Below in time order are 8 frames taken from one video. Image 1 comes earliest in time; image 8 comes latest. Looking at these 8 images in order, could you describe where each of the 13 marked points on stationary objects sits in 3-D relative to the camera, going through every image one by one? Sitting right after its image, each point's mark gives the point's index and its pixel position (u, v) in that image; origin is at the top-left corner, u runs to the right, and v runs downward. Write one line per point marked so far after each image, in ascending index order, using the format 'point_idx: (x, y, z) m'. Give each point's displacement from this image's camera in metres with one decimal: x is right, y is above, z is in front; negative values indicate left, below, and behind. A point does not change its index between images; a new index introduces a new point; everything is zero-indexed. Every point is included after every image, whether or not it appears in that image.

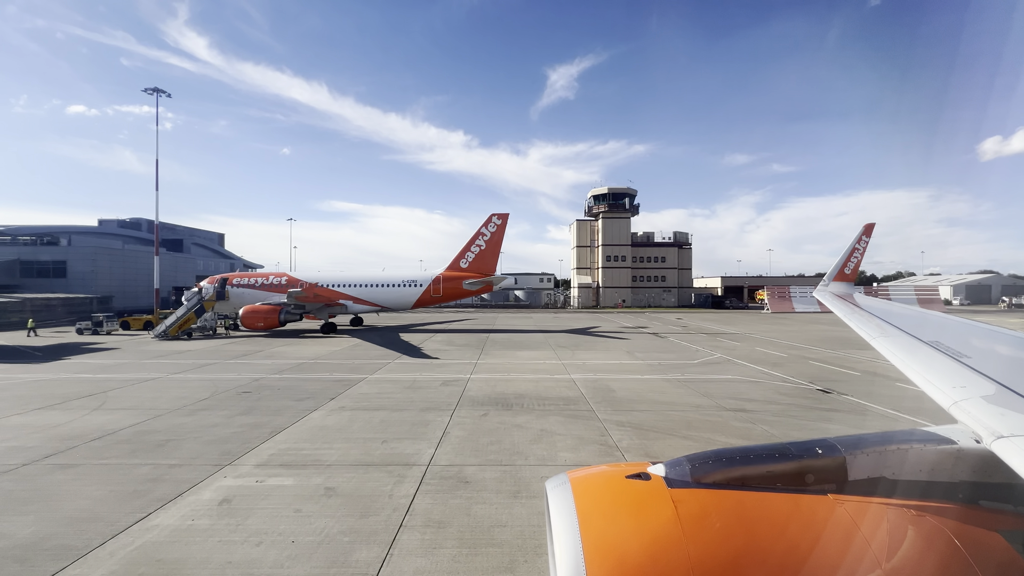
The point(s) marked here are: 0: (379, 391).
0: (-3.8, -3.0, +12.3) m
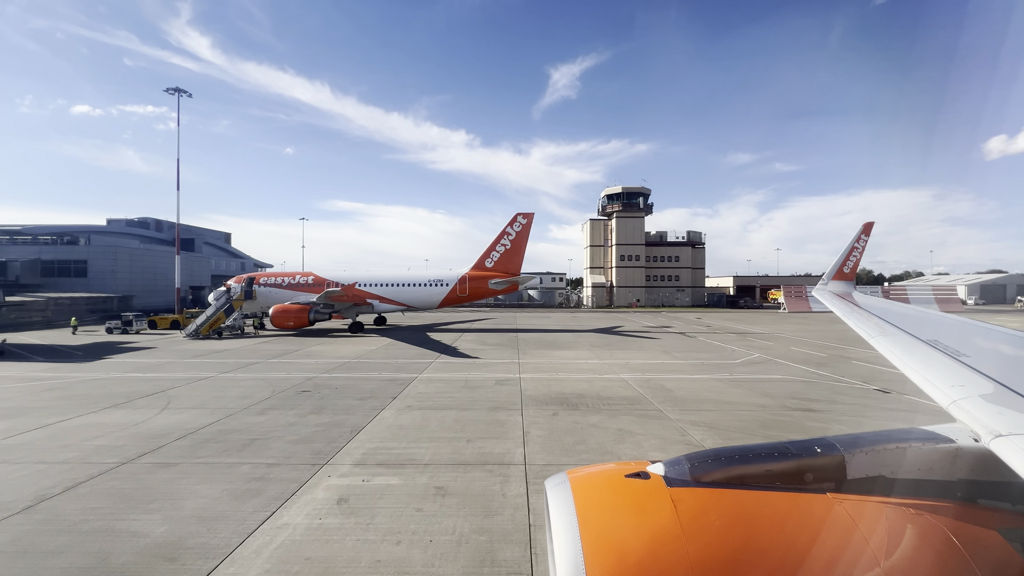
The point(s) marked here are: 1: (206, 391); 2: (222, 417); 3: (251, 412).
0: (-2.1, -2.9, +12.3) m
1: (-8.5, -2.9, +12.0) m
2: (-6.6, -2.9, +9.9) m
3: (-6.1, -2.9, +10.3) m
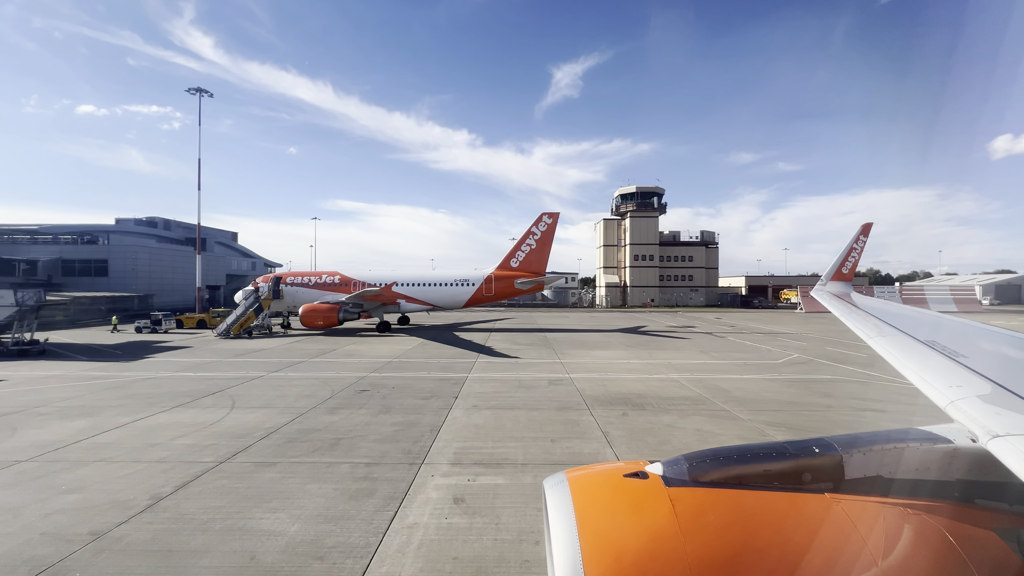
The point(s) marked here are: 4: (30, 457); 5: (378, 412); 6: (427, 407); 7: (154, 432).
0: (-0.4, -2.9, +12.3) m
1: (-6.9, -2.9, +12.0) m
2: (-4.9, -2.9, +9.9) m
3: (-4.5, -2.9, +10.3) m
4: (-8.4, -2.9, +7.6) m
5: (-3.1, -3.0, +10.3) m
6: (-2.1, -2.9, +10.7) m
7: (-7.3, -2.9, +8.9) m
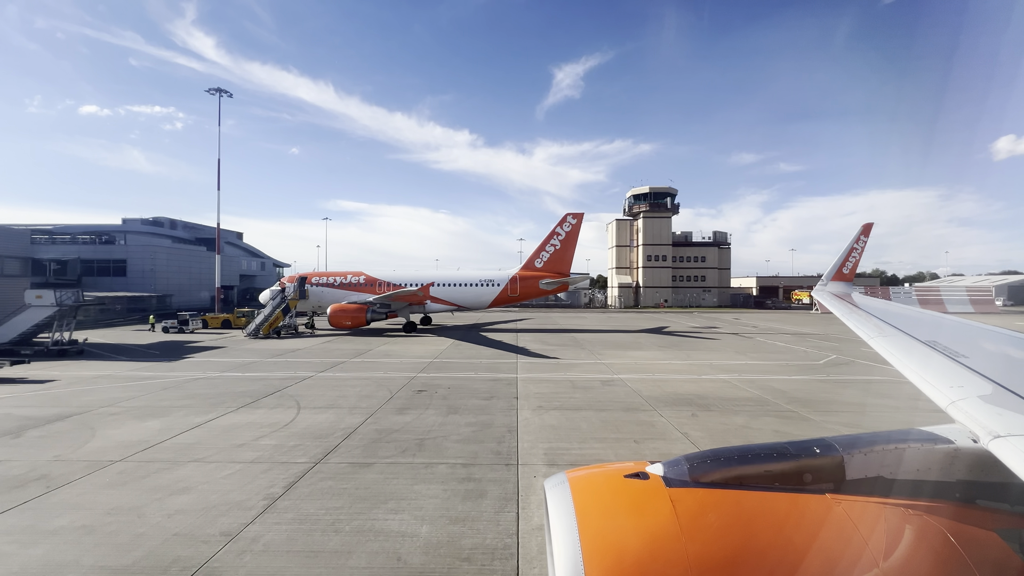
0: (+1.2, -2.9, +12.3) m
1: (-5.2, -2.9, +12.0) m
2: (-3.3, -2.9, +9.9) m
3: (-2.9, -2.9, +10.3) m
4: (-6.7, -2.9, +7.6) m
5: (-1.5, -3.0, +10.3) m
6: (-0.4, -2.9, +10.7) m
7: (-5.7, -2.9, +8.8) m
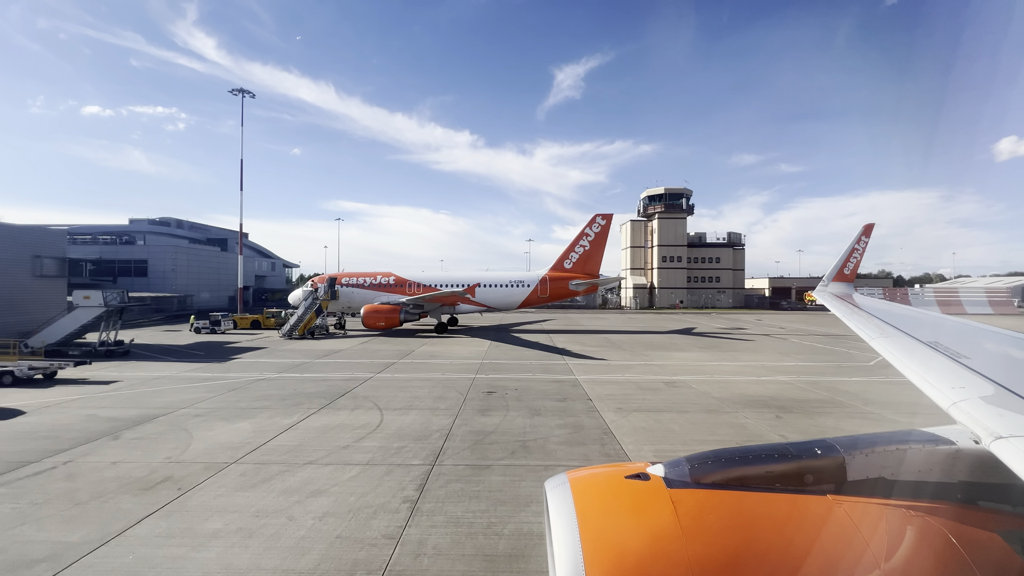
0: (+3.2, -3.0, +12.2) m
1: (-3.3, -2.9, +12.0) m
2: (-1.3, -3.0, +9.9) m
3: (-0.9, -3.0, +10.3) m
4: (-4.8, -3.0, +7.5) m
5: (+0.5, -3.0, +10.2) m
6: (+1.5, -3.0, +10.7) m
7: (-3.7, -3.0, +8.8) m
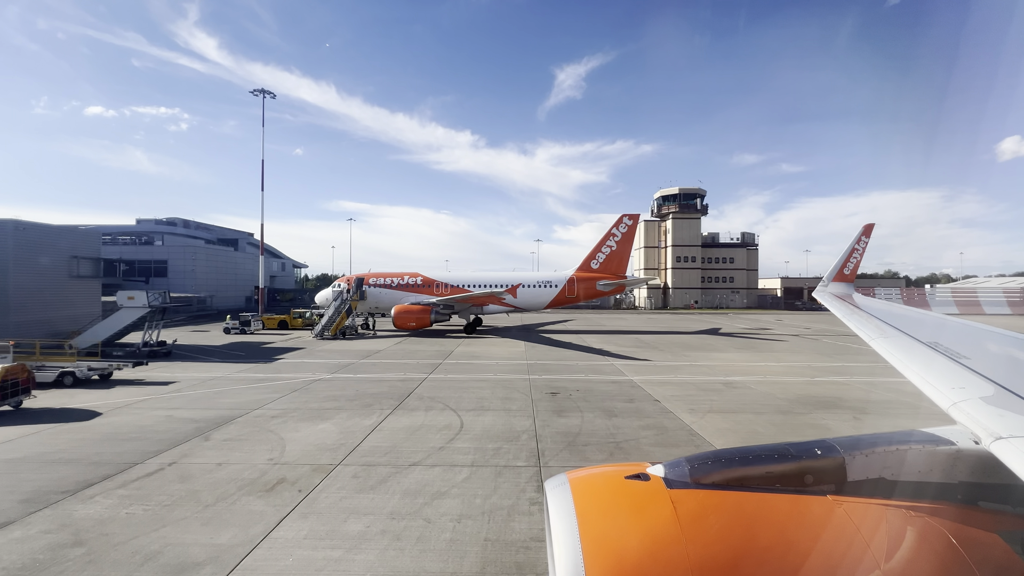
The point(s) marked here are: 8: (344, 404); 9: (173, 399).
0: (+5.0, -3.0, +12.2) m
1: (-1.5, -2.9, +12.0) m
2: (+0.5, -3.0, +9.9) m
3: (+0.9, -3.0, +10.2) m
4: (-3.0, -3.0, +7.5) m
5: (+2.3, -3.0, +10.2) m
6: (+3.3, -3.0, +10.6) m
7: (-2.0, -3.0, +8.8) m
8: (-4.2, -3.0, +10.9) m
9: (-8.8, -2.9, +11.2) m
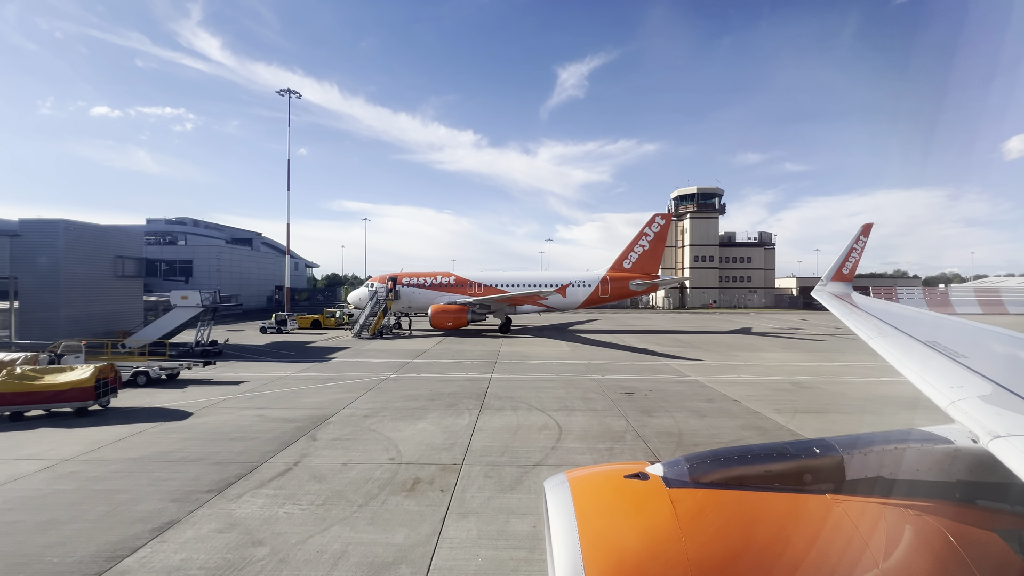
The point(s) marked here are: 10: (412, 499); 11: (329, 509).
0: (+7.1, -3.0, +12.2) m
1: (+0.6, -2.9, +12.0) m
2: (+2.6, -3.0, +9.9) m
3: (+3.0, -3.0, +10.2) m
4: (-0.9, -3.0, +7.5) m
5: (+4.4, -3.0, +10.2) m
6: (+5.4, -3.0, +10.6) m
7: (+0.1, -3.0, +8.8) m
8: (-2.1, -3.0, +11.0) m
9: (-6.7, -2.9, +11.3) m
10: (-1.4, -3.0, +6.0) m
11: (-2.5, -3.0, +5.8) m
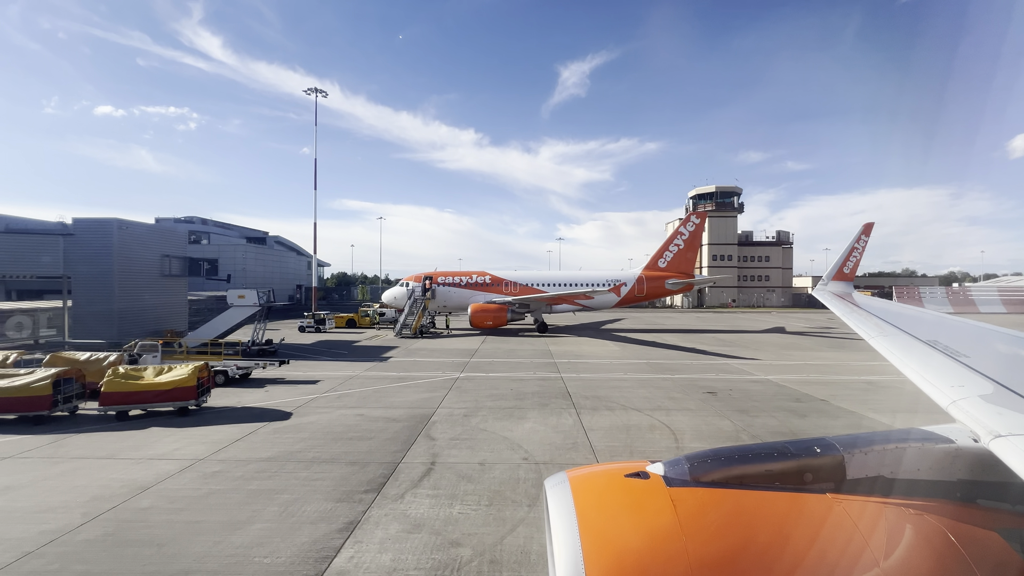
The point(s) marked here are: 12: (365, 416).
0: (+9.4, -3.0, +12.2) m
1: (+2.9, -2.9, +11.9) m
2: (+4.9, -3.0, +9.8) m
3: (+5.3, -3.0, +10.2) m
4: (+1.4, -3.0, +7.5) m
5: (+6.7, -3.0, +10.2) m
6: (+7.7, -3.0, +10.6) m
7: (+2.5, -3.0, +8.8) m
8: (+0.2, -2.9, +10.9) m
9: (-4.4, -2.9, +11.3) m
10: (+0.9, -3.0, +6.0) m
11: (-0.2, -3.0, +5.8) m
12: (-3.4, -2.9, +9.9) m
